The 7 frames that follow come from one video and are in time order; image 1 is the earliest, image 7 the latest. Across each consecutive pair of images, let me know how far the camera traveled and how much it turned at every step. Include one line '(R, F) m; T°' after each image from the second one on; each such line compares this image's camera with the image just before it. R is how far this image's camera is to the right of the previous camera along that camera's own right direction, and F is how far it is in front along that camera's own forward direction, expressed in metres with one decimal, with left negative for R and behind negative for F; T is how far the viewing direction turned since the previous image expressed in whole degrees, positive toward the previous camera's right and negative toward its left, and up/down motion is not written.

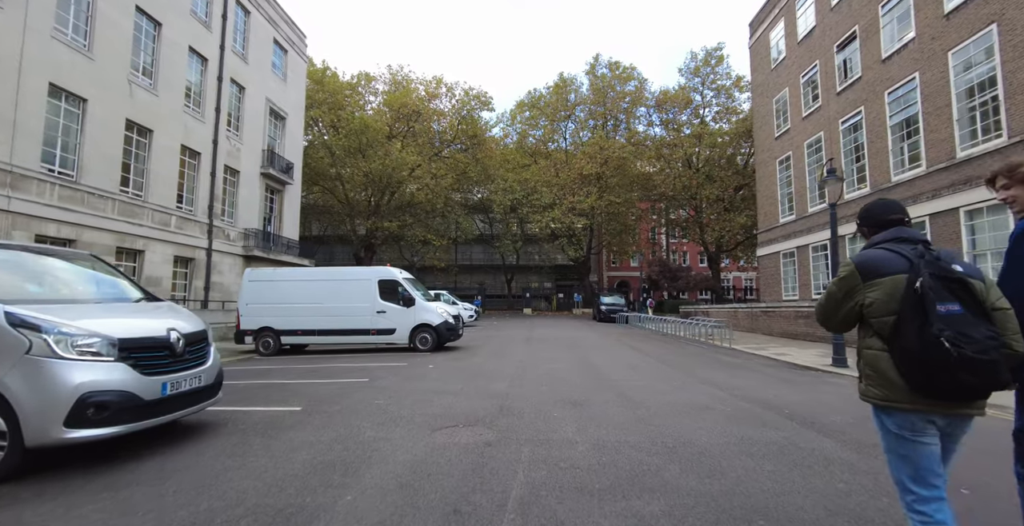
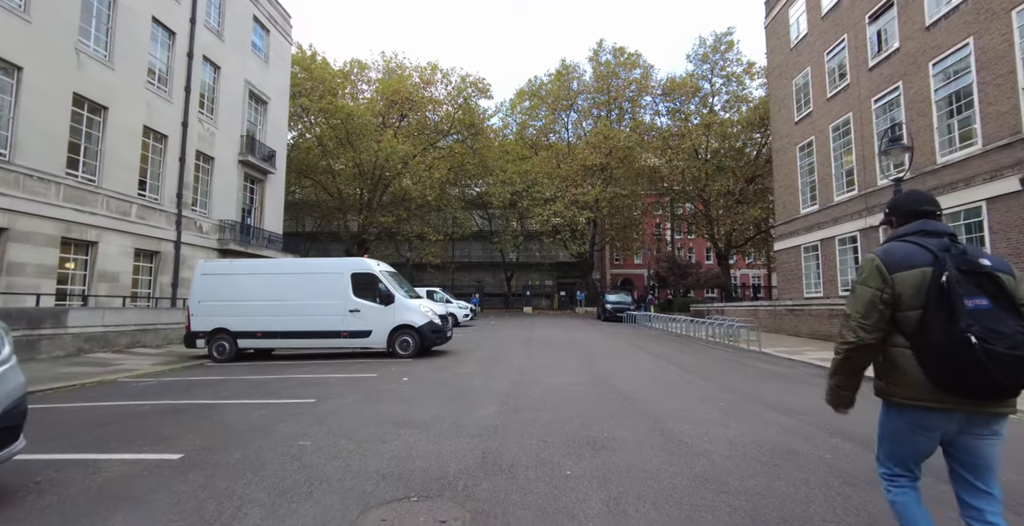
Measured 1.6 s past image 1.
(+0.1, +1.8) m; 0°
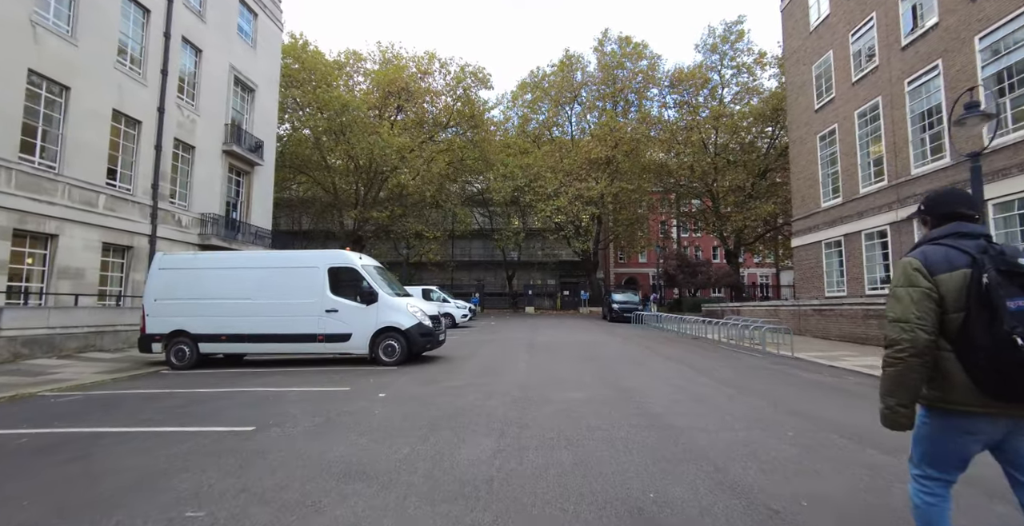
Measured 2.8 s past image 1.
(0.0, +1.4) m; 0°
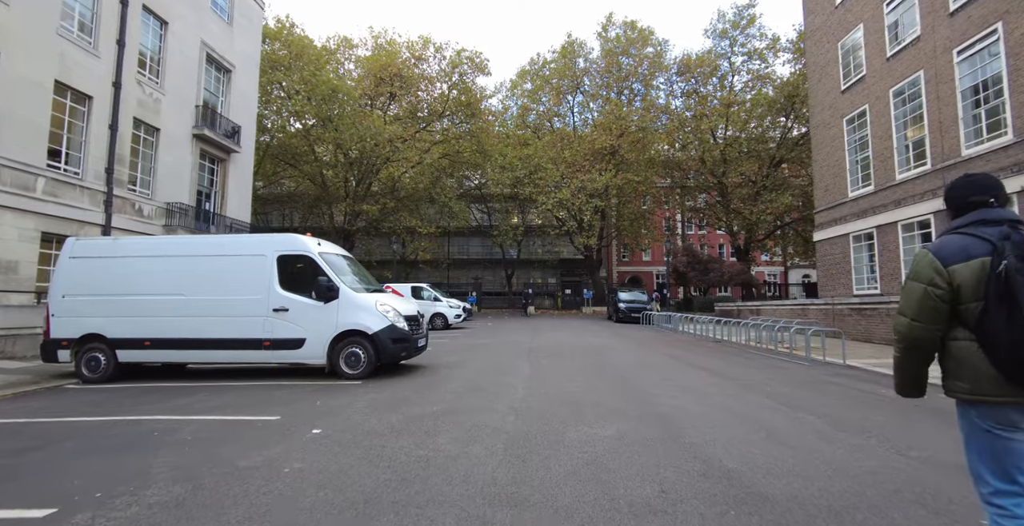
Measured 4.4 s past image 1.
(+0.1, +1.9) m; 0°
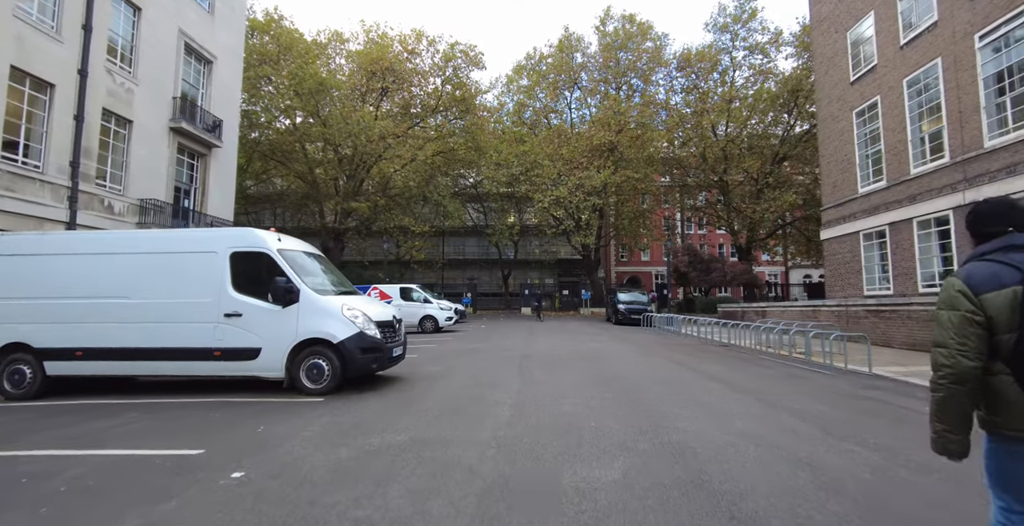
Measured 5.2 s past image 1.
(+0.1, +0.9) m; 0°
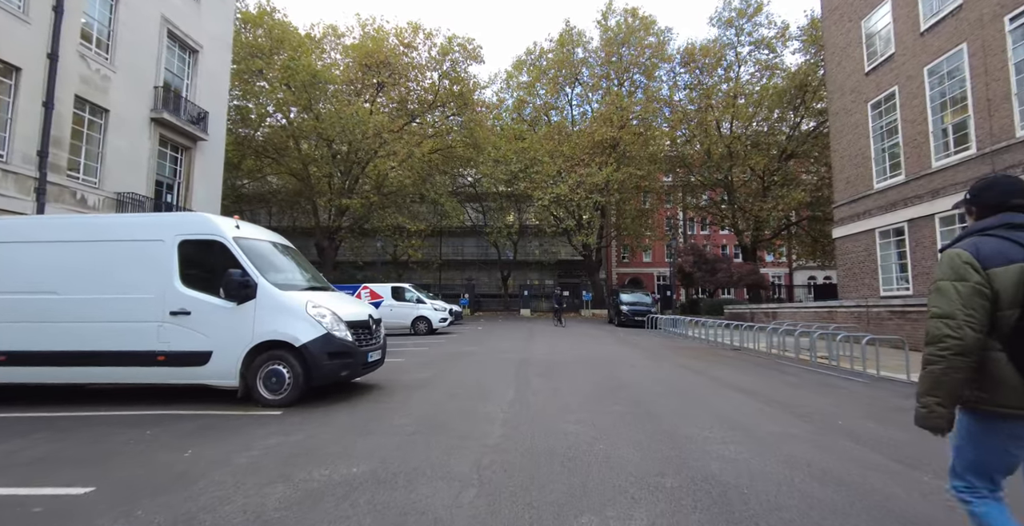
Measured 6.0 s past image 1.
(+0.1, +0.9) m; 0°
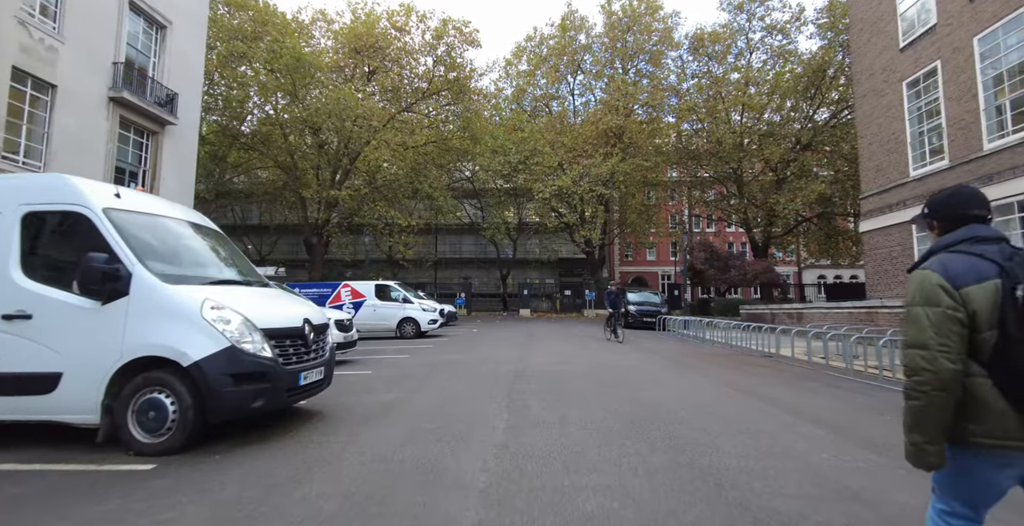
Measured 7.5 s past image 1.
(+0.1, +1.7) m; 0°
